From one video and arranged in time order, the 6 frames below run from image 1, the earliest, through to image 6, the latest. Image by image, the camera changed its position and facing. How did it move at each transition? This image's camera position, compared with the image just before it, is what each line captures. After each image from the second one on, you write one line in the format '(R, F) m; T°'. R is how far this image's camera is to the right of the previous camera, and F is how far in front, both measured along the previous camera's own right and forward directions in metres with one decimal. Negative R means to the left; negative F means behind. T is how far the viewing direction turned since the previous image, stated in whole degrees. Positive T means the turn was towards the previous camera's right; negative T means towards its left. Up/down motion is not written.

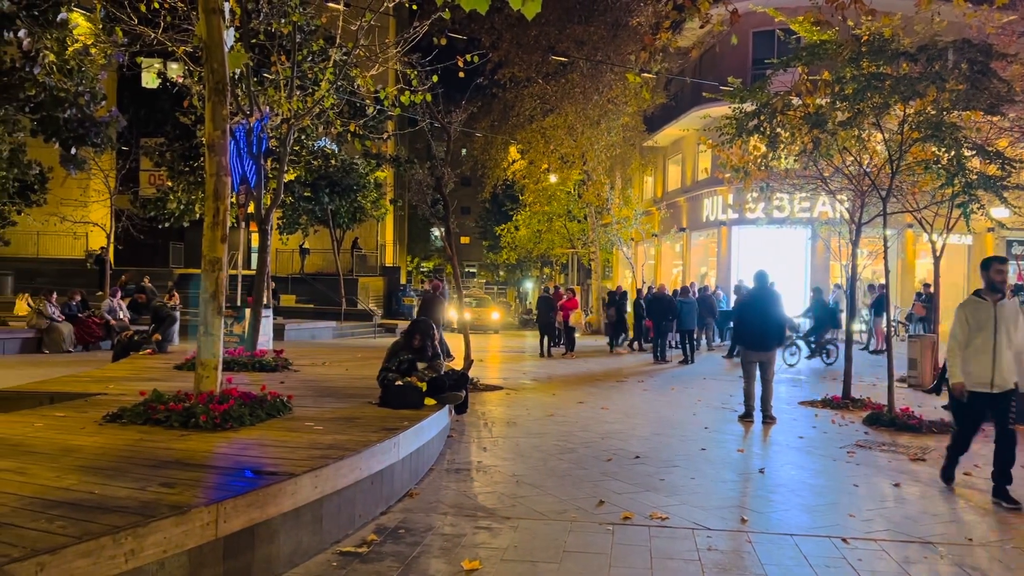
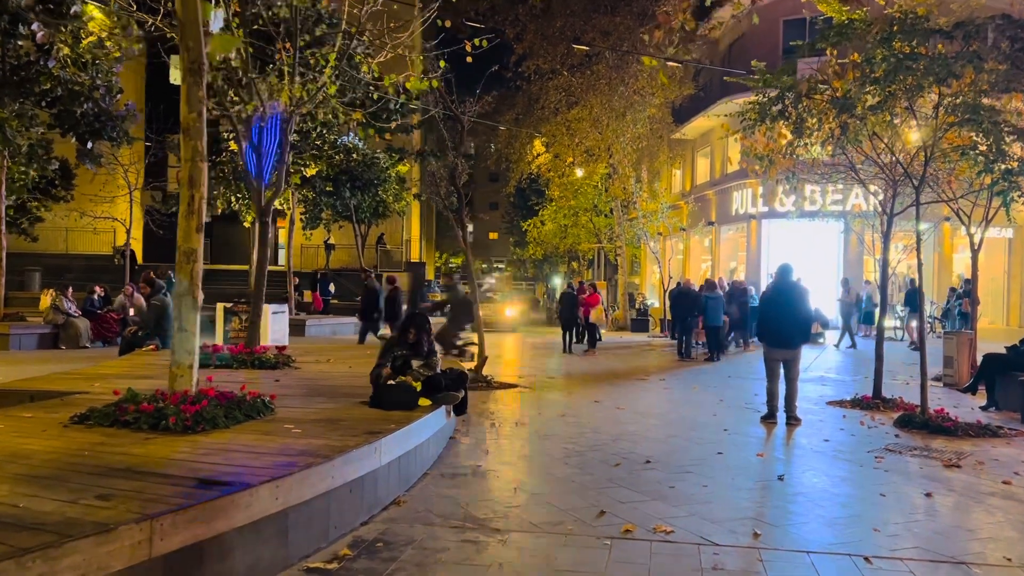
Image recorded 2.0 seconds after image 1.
(+0.2, +0.4) m; -2°
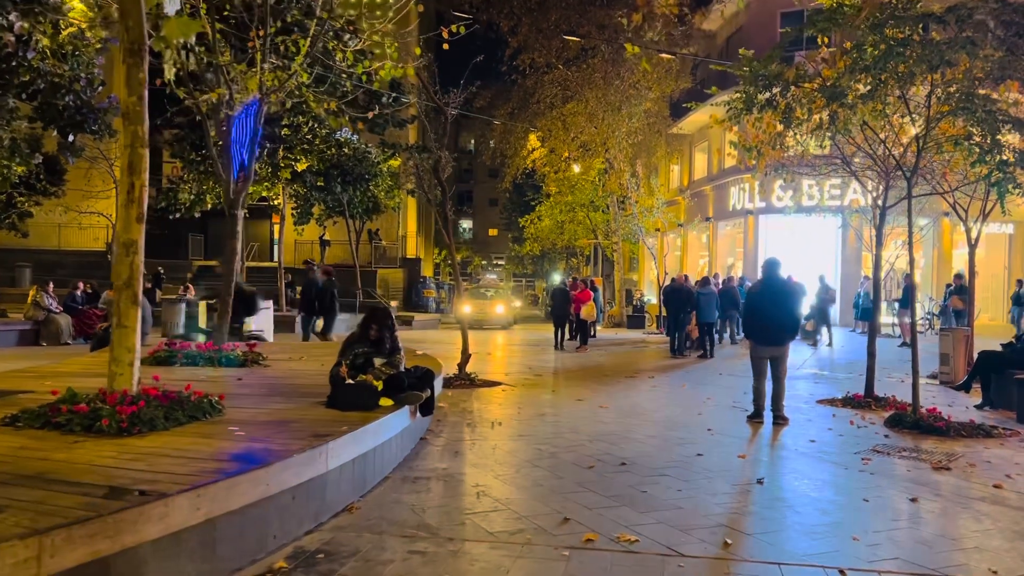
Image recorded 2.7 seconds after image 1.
(+0.3, +0.3) m; 0°
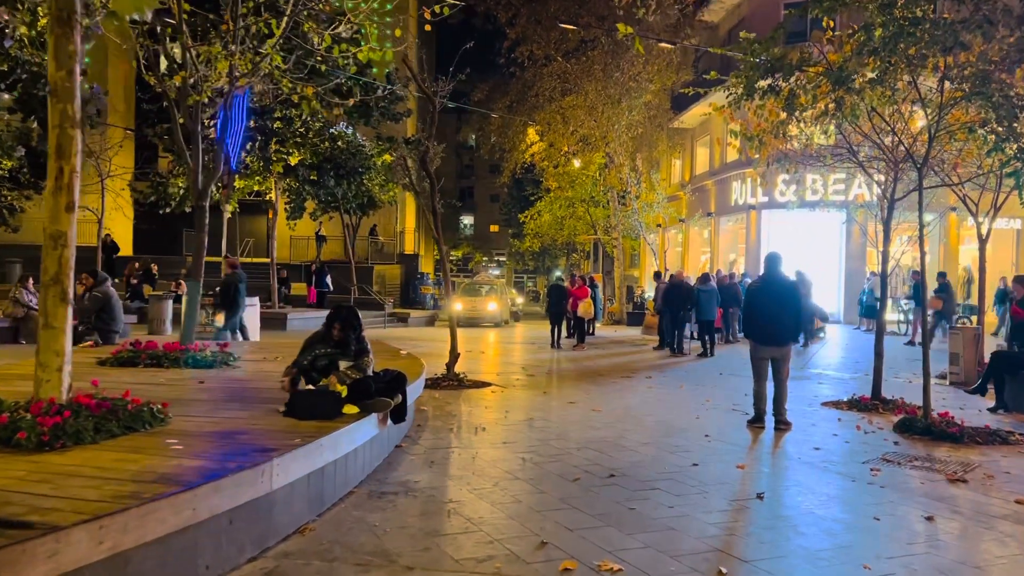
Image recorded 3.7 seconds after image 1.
(+0.2, +0.5) m; 0°
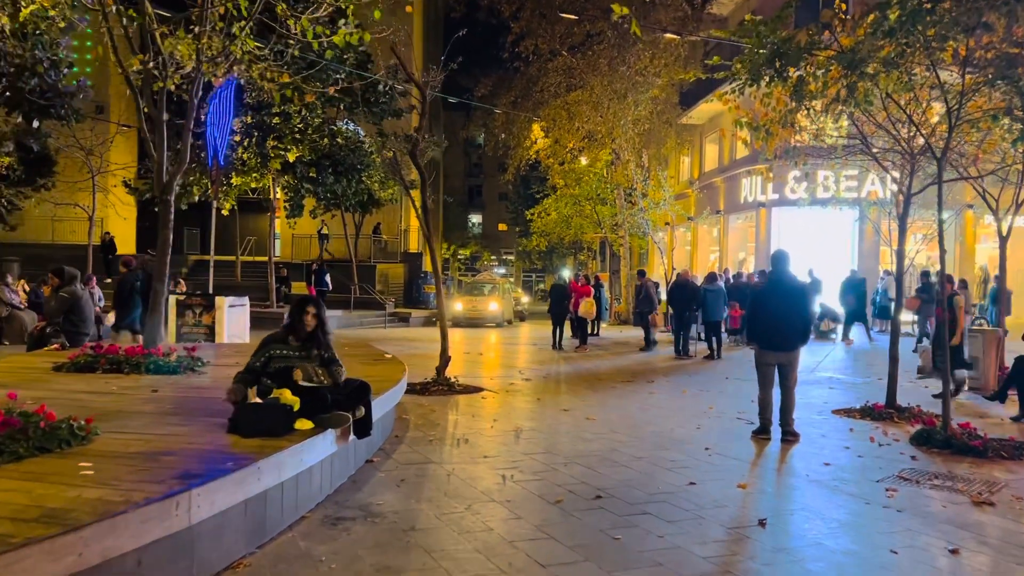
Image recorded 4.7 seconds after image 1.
(+0.2, +0.6) m; -1°
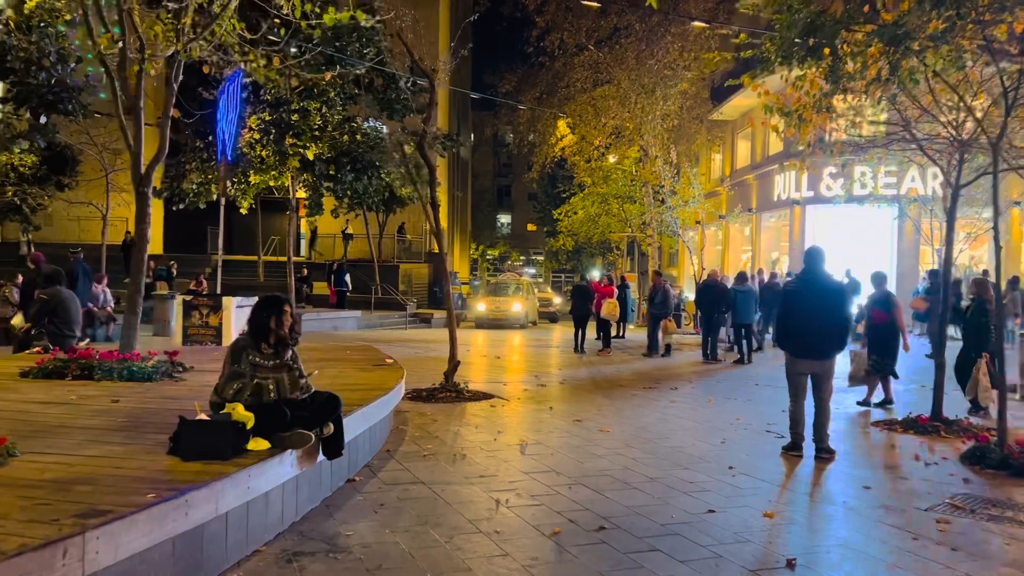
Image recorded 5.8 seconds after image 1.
(+0.2, +0.7) m; -2°
